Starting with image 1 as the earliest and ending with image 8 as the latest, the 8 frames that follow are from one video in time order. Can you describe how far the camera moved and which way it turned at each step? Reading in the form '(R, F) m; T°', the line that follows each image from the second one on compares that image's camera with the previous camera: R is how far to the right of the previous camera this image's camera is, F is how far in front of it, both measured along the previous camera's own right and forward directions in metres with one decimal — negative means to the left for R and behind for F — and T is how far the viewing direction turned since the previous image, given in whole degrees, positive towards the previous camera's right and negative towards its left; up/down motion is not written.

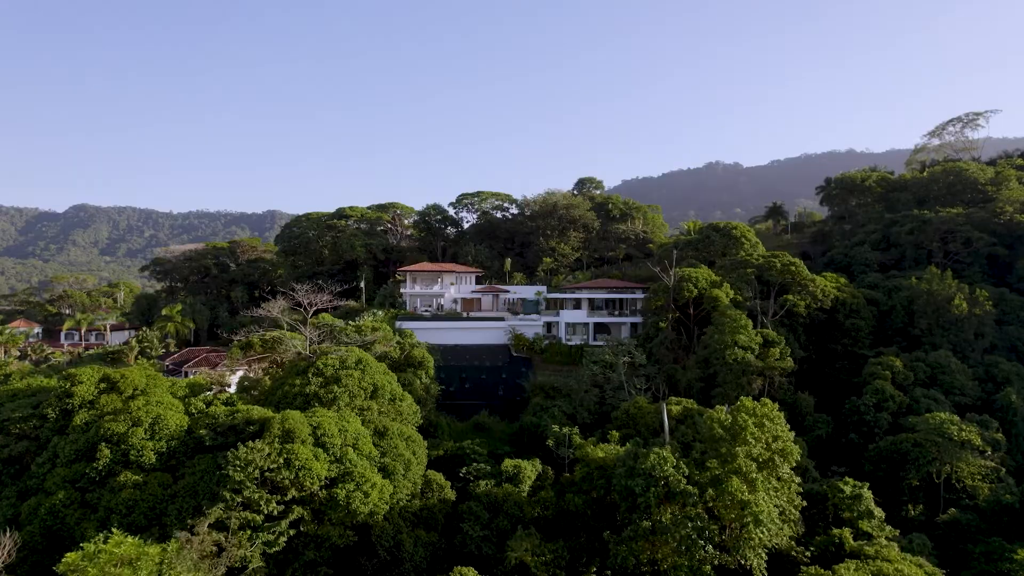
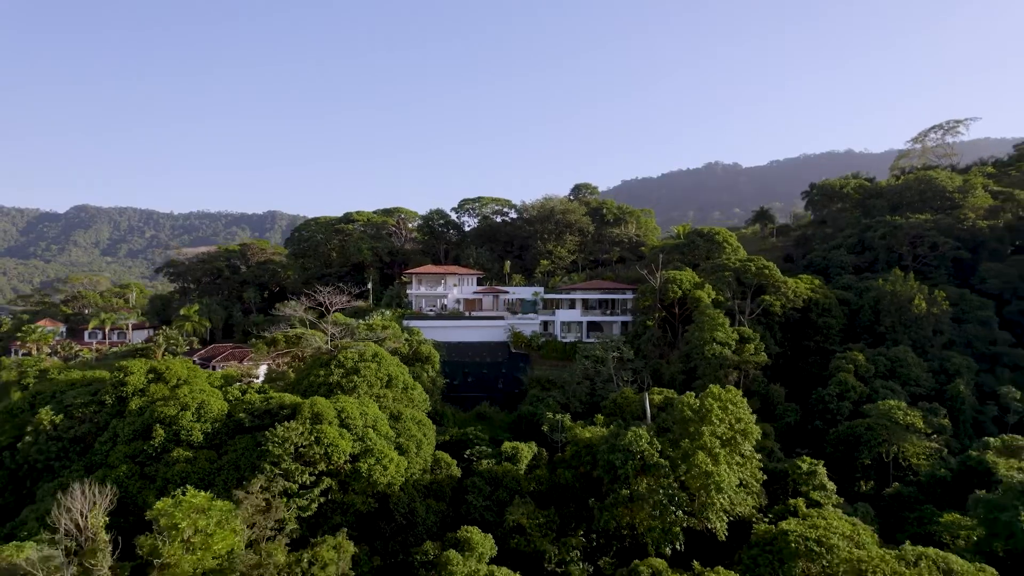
(0.0, -1.3) m; 0°
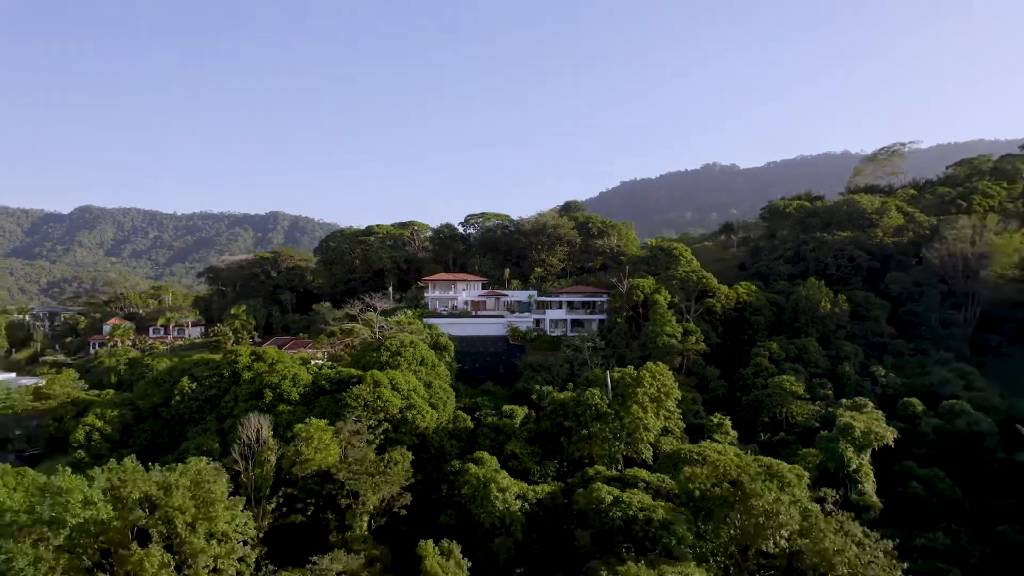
(+0.1, -4.4) m; 0°
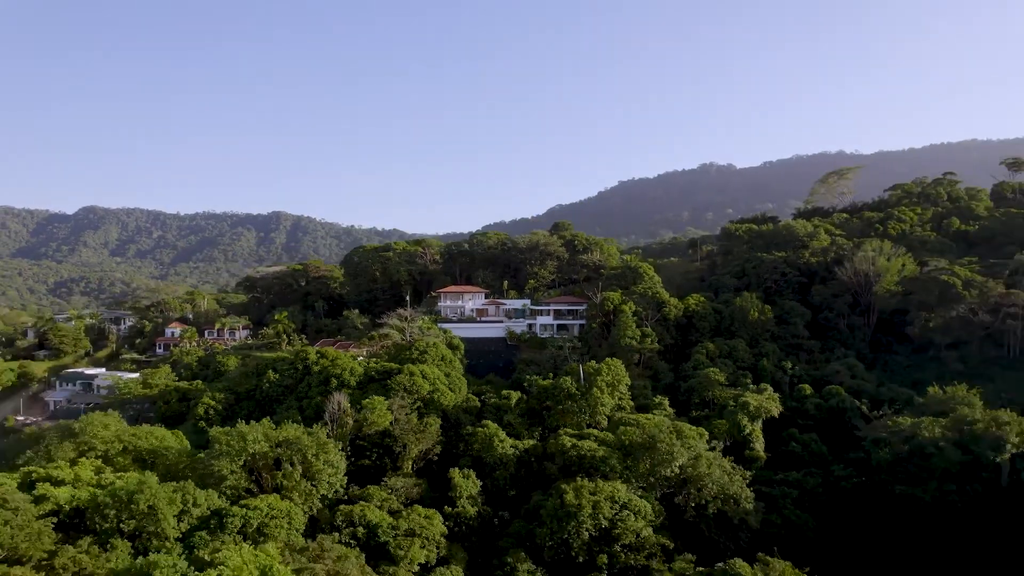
(+0.1, -5.4) m; 0°
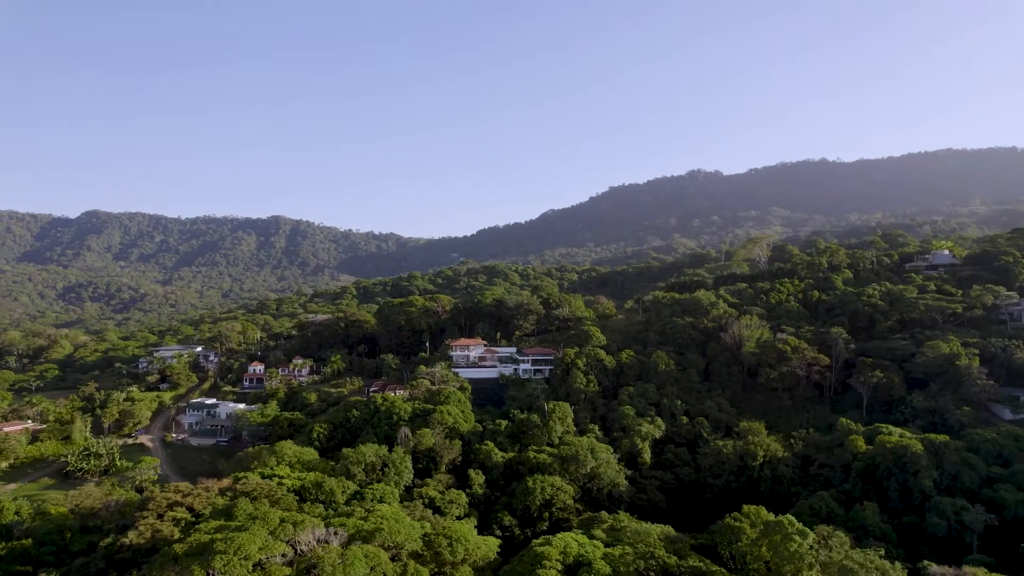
(+0.2, -12.6) m; 0°
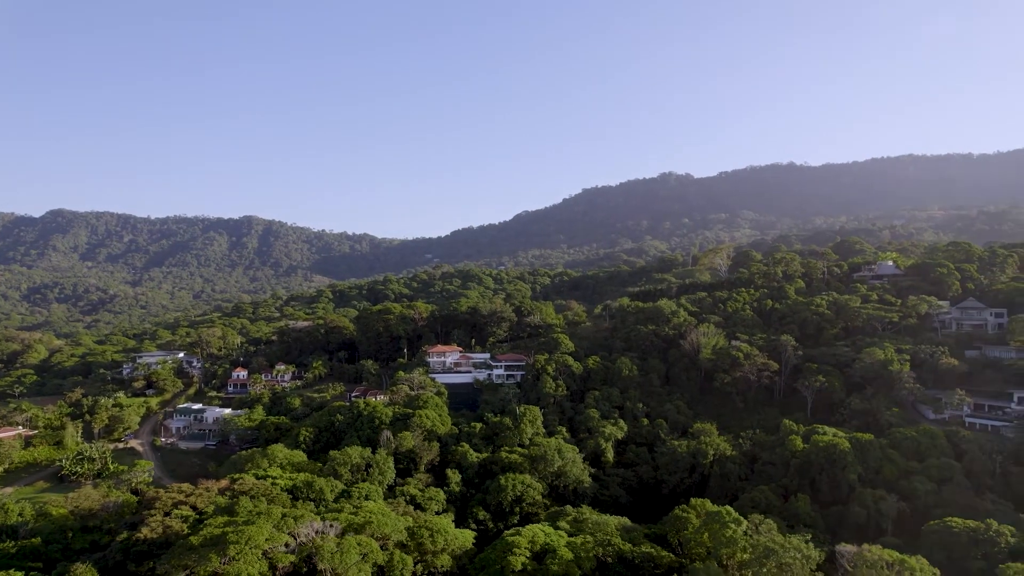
(0.0, -2.5) m; +2°
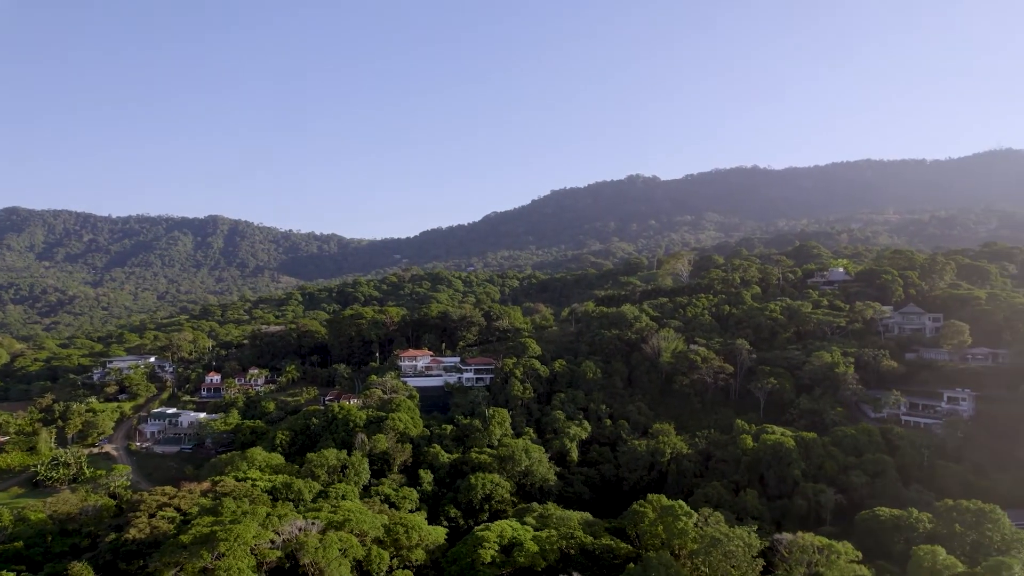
(0.0, -1.6) m; +3°
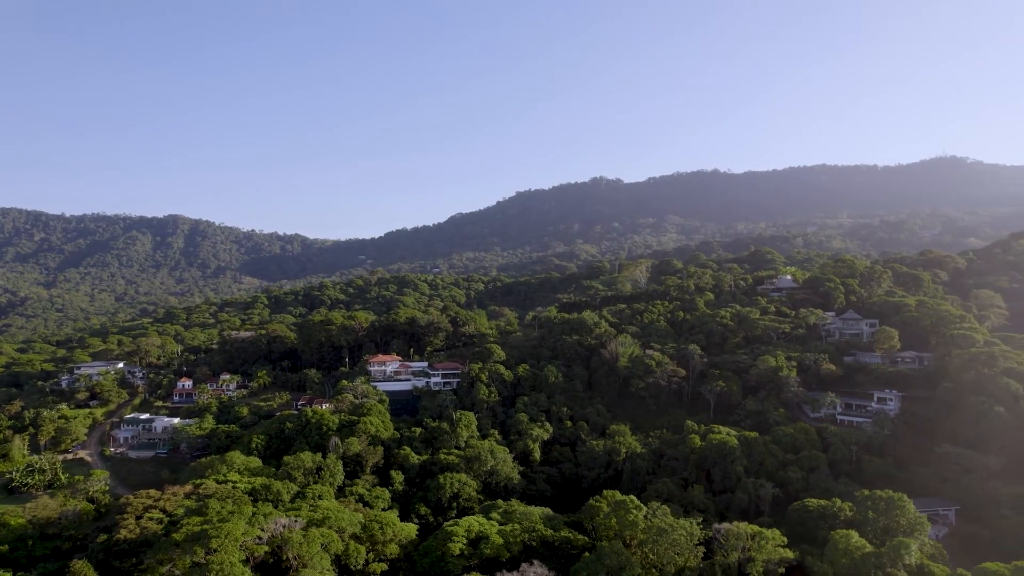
(-0.1, -2.1) m; +3°
